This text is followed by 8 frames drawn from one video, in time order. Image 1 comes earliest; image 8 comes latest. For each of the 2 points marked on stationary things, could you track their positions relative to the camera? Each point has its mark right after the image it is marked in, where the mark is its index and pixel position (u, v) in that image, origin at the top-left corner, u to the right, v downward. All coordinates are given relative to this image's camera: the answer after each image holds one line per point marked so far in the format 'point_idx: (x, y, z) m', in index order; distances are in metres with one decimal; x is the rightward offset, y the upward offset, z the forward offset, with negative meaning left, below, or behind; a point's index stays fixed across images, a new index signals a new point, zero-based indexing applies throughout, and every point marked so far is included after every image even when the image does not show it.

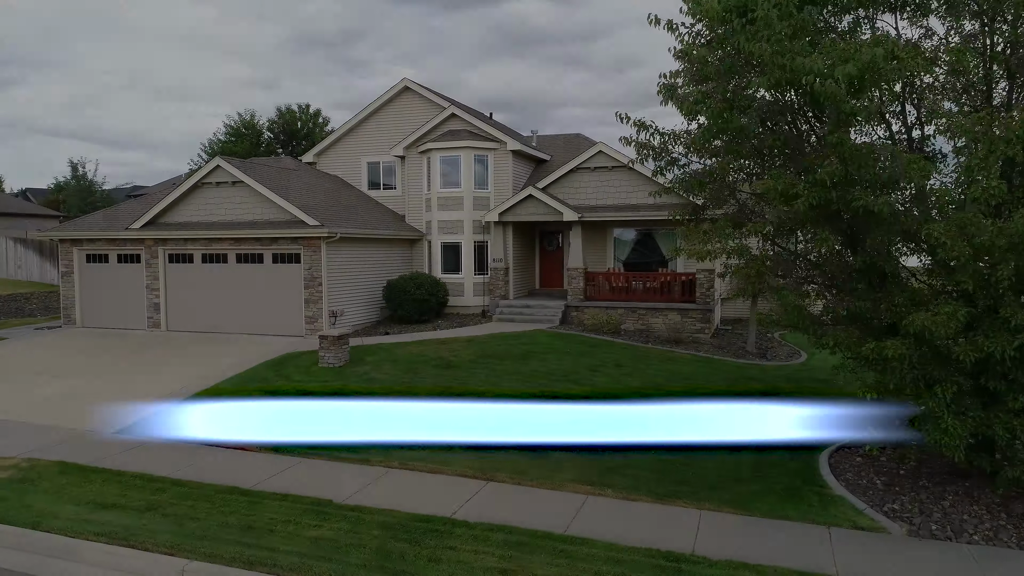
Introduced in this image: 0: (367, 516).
0: (-1.4, -2.2, +7.1) m
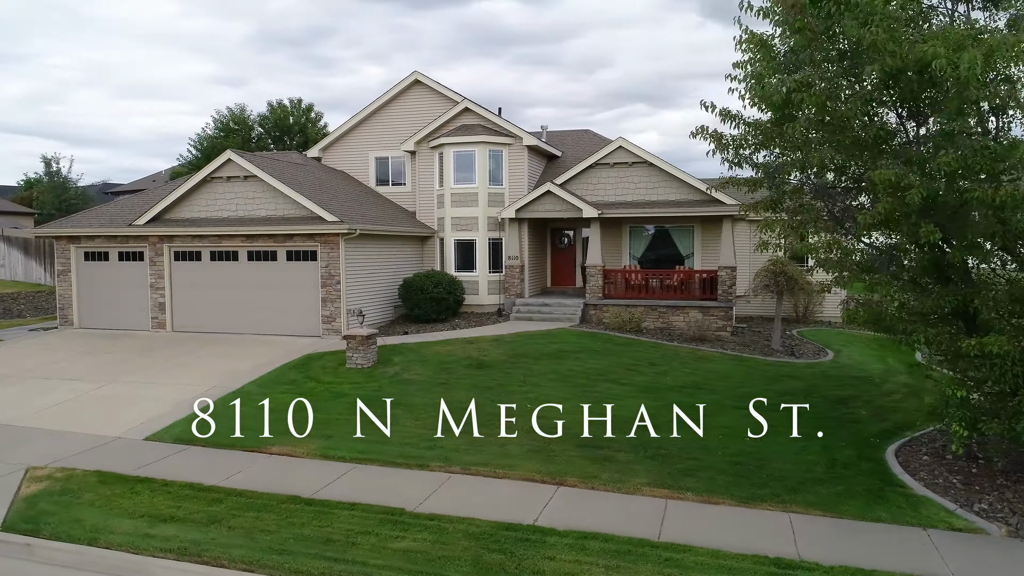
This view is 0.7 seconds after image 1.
0: (-0.6, -2.2, +6.7) m
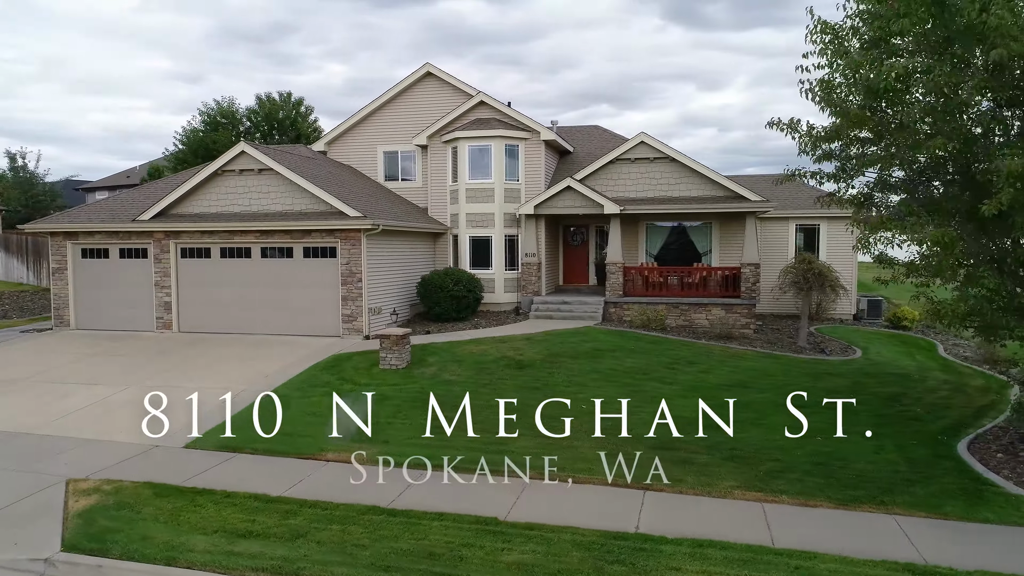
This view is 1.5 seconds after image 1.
0: (+0.4, -2.2, +6.3) m
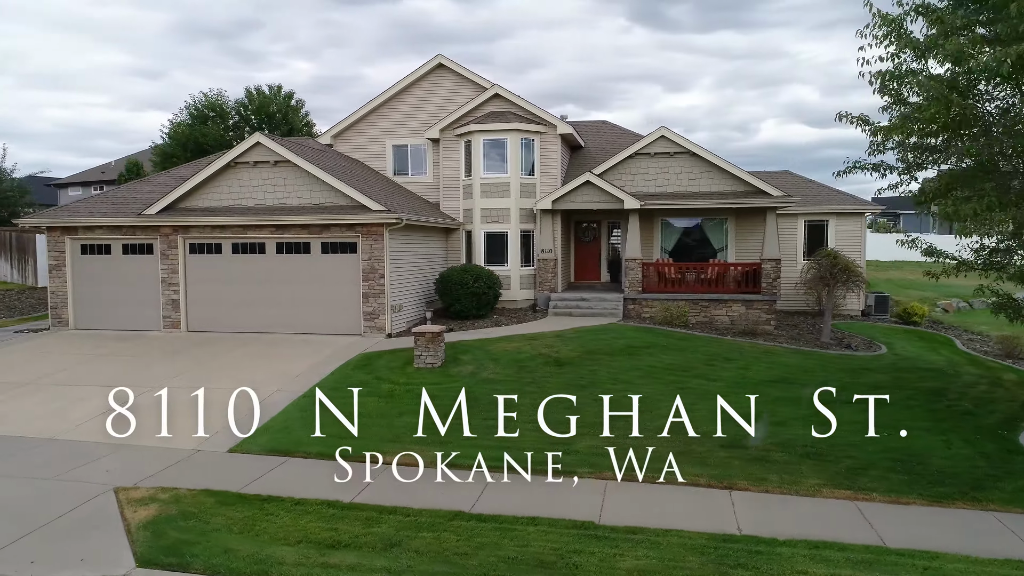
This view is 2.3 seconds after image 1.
0: (+1.2, -2.1, +6.0) m
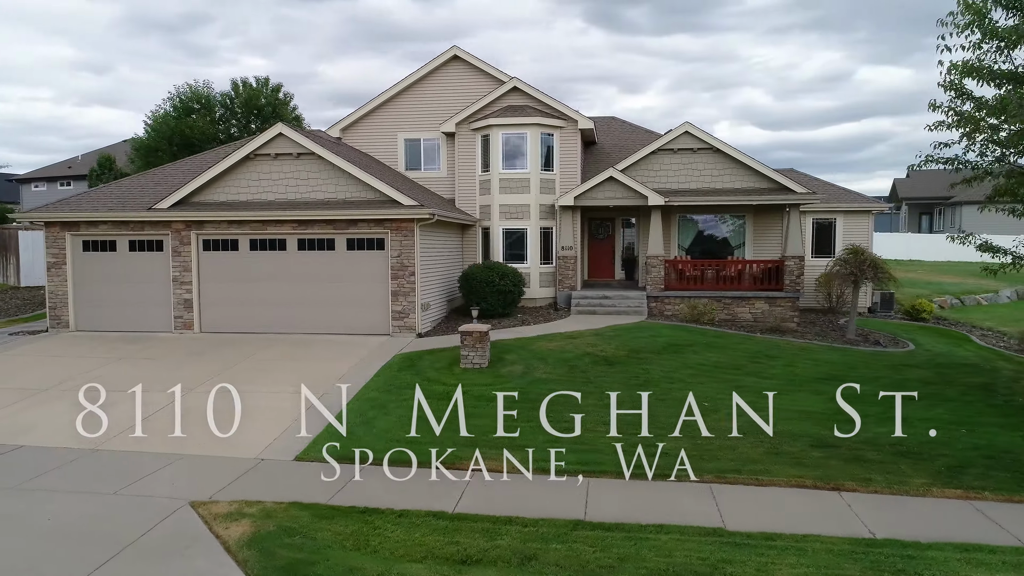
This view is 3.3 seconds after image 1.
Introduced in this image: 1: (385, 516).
0: (+2.3, -2.0, +5.7) m
1: (-1.1, -2.0, +6.2) m
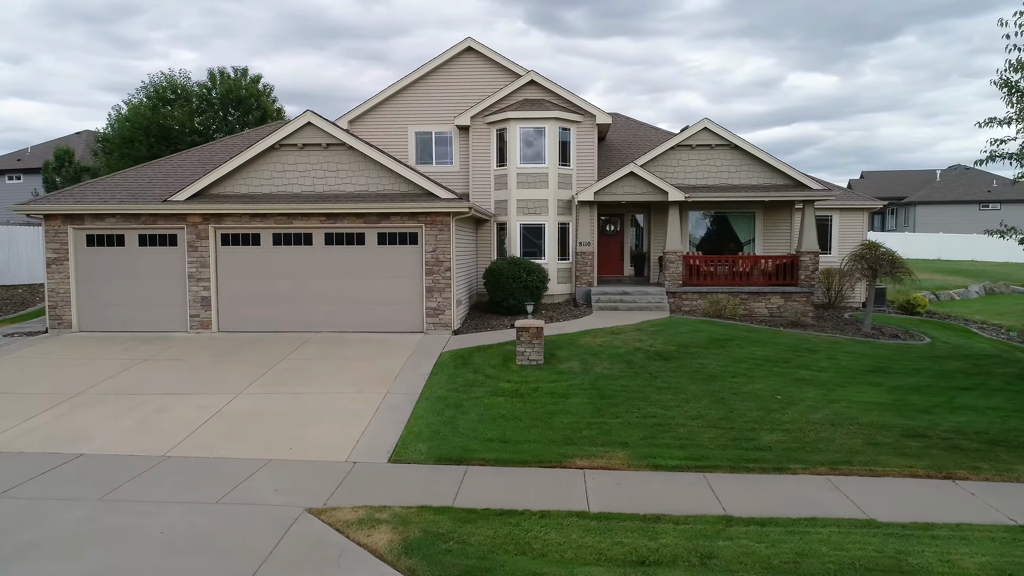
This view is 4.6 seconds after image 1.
0: (+3.6, -1.9, +5.7) m
1: (+0.1, -1.9, +5.9) m
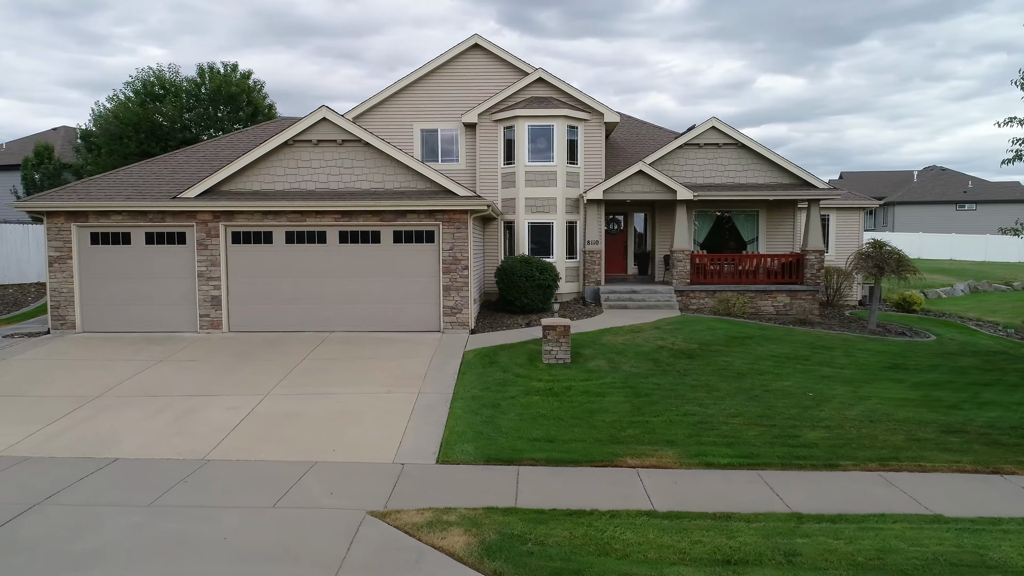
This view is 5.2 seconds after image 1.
0: (+4.2, -1.9, +5.7) m
1: (+0.7, -1.9, +5.8) m
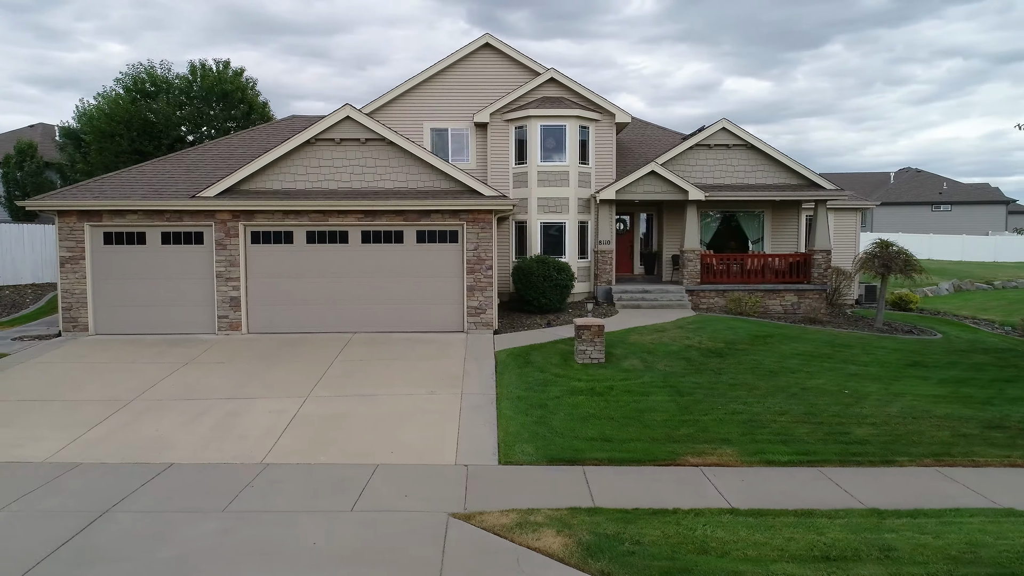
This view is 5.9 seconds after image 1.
0: (+4.9, -1.9, +5.9) m
1: (+1.4, -1.9, +5.9) m
